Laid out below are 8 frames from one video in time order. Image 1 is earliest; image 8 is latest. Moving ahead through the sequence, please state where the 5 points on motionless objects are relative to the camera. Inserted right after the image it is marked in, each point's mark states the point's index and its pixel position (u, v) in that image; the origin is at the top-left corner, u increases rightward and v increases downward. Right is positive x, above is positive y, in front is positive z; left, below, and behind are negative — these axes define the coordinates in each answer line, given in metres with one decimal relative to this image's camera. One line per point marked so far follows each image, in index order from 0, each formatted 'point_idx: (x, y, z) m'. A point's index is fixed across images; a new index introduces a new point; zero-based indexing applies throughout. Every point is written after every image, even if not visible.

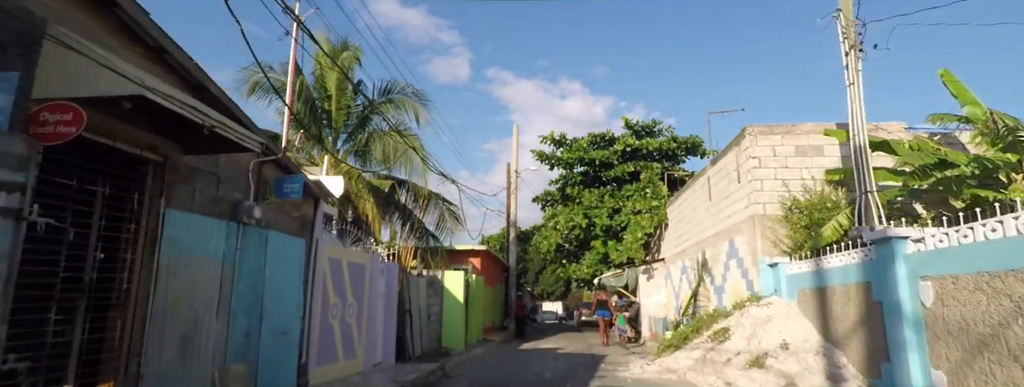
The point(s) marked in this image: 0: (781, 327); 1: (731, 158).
0: (+3.8, -1.9, +8.1) m
1: (+4.2, +0.7, +11.1) m
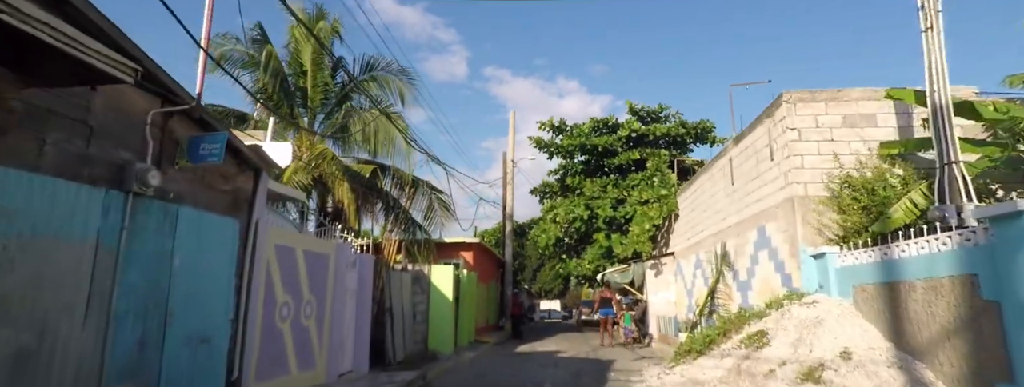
0: (+3.7, -1.6, +6.6) m
1: (+4.1, +1.0, +9.6) m
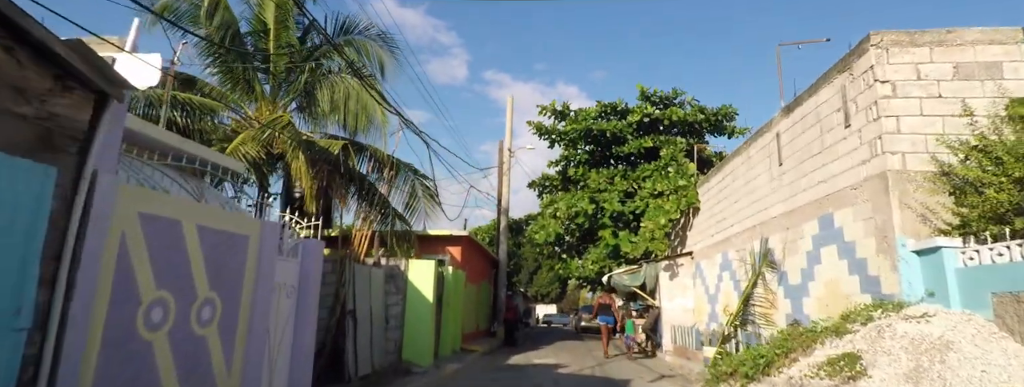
0: (+3.6, -1.3, +4.4) m
1: (+4.1, +1.3, +7.4) m
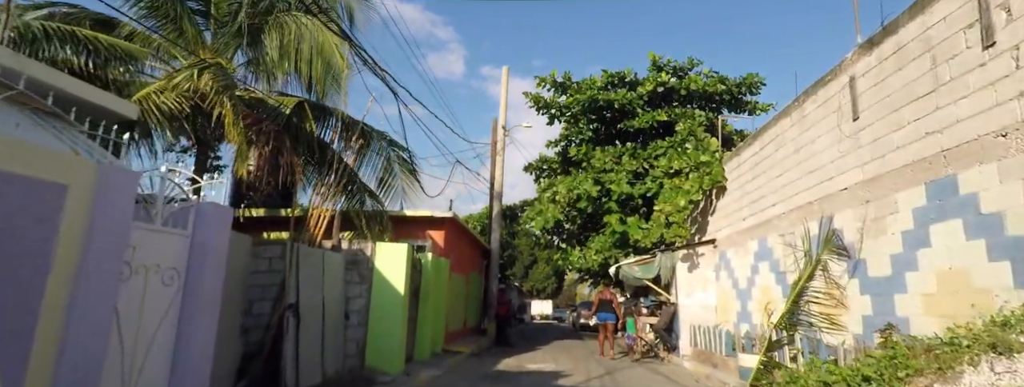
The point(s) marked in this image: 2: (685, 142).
0: (+3.5, -0.9, +2.3) m
1: (+4.0, +1.7, +5.2) m
2: (+4.4, +1.3, +14.5) m
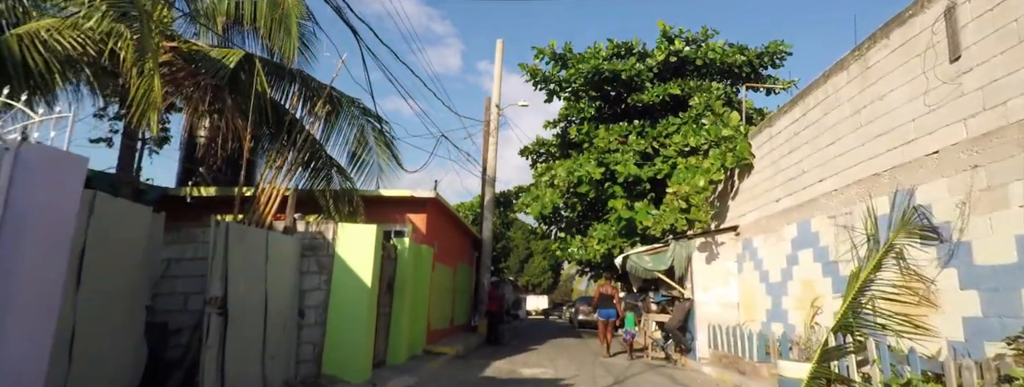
0: (+3.4, -0.6, +0.6) m
1: (+3.9, +2.0, +3.6) m
2: (+4.2, +1.7, +12.9) m
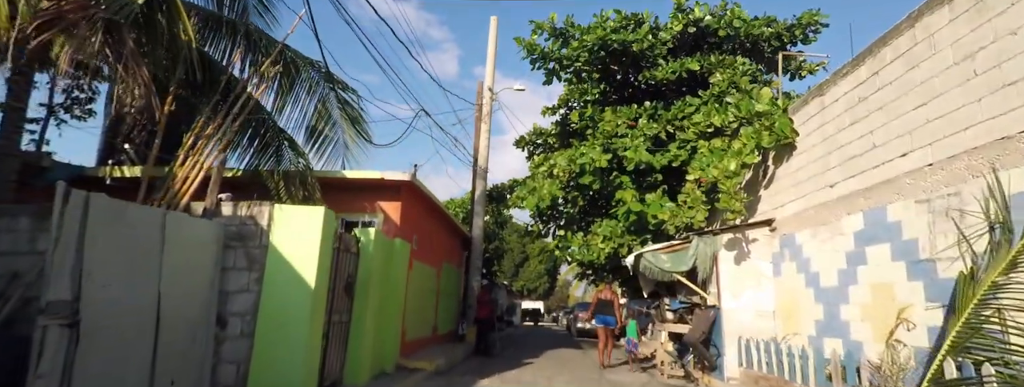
0: (+3.4, -0.3, -1.2) m
1: (+3.9, +2.3, +1.8) m
2: (+4.1, +1.9, +11.1) m
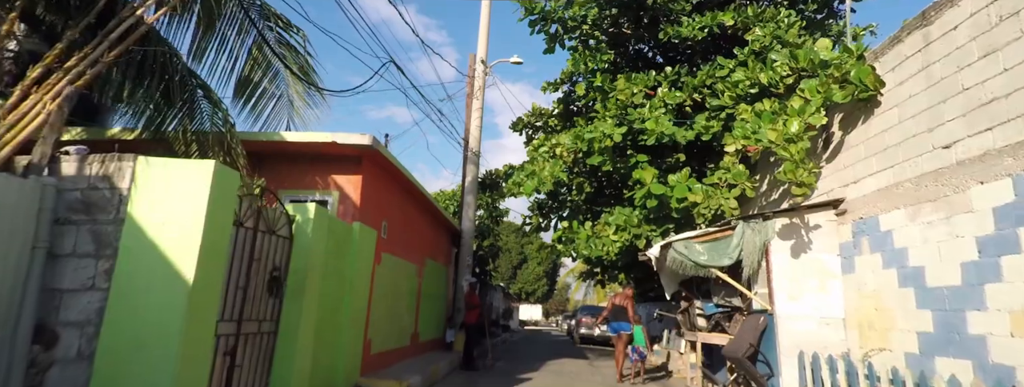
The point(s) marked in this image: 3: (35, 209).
0: (+3.3, 0.0, -3.2) m
1: (+3.8, +2.6, -0.2) m
2: (+4.0, +2.2, +9.1) m
3: (-3.0, -0.1, +3.7) m
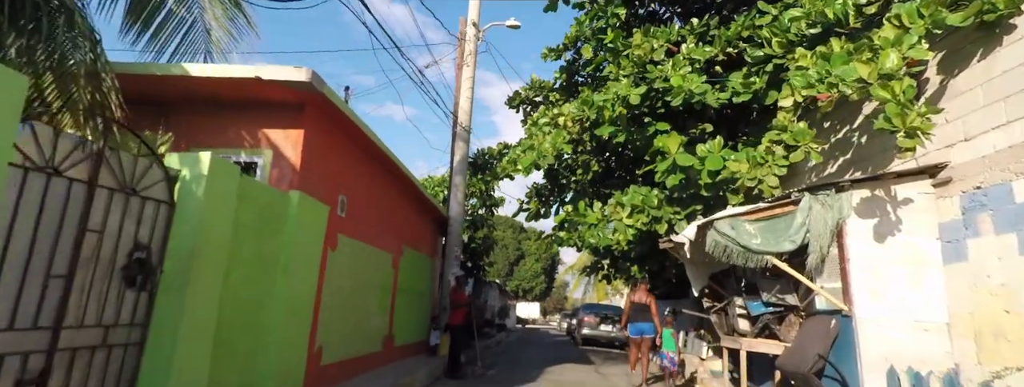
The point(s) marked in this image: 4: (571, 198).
0: (+3.3, +0.3, -5.0) m
1: (+3.8, +2.9, -2.0) m
2: (+3.9, +2.6, +7.3) m
3: (-3.1, +0.3, +1.9) m
4: (+1.1, 0.0, +10.9) m
